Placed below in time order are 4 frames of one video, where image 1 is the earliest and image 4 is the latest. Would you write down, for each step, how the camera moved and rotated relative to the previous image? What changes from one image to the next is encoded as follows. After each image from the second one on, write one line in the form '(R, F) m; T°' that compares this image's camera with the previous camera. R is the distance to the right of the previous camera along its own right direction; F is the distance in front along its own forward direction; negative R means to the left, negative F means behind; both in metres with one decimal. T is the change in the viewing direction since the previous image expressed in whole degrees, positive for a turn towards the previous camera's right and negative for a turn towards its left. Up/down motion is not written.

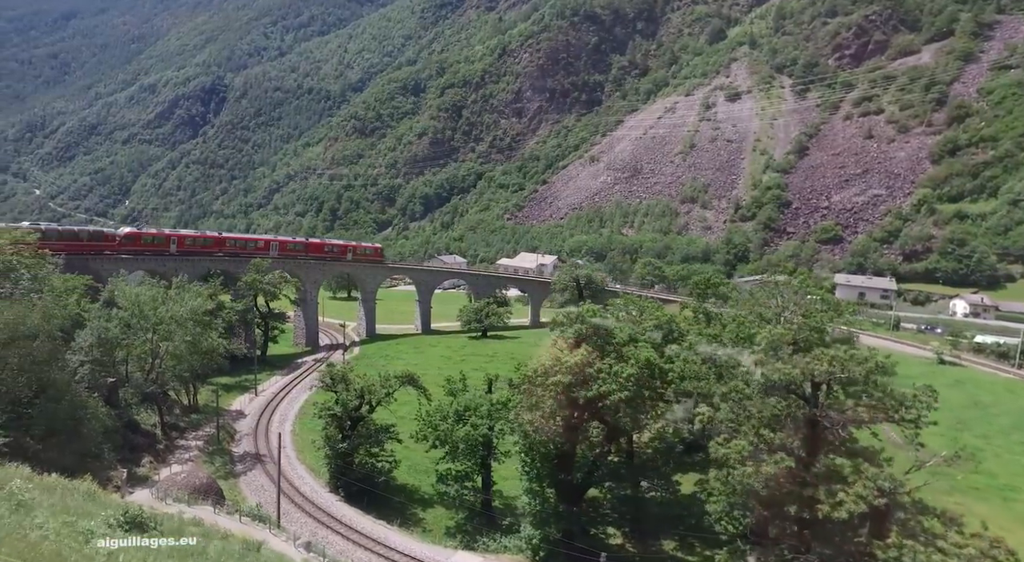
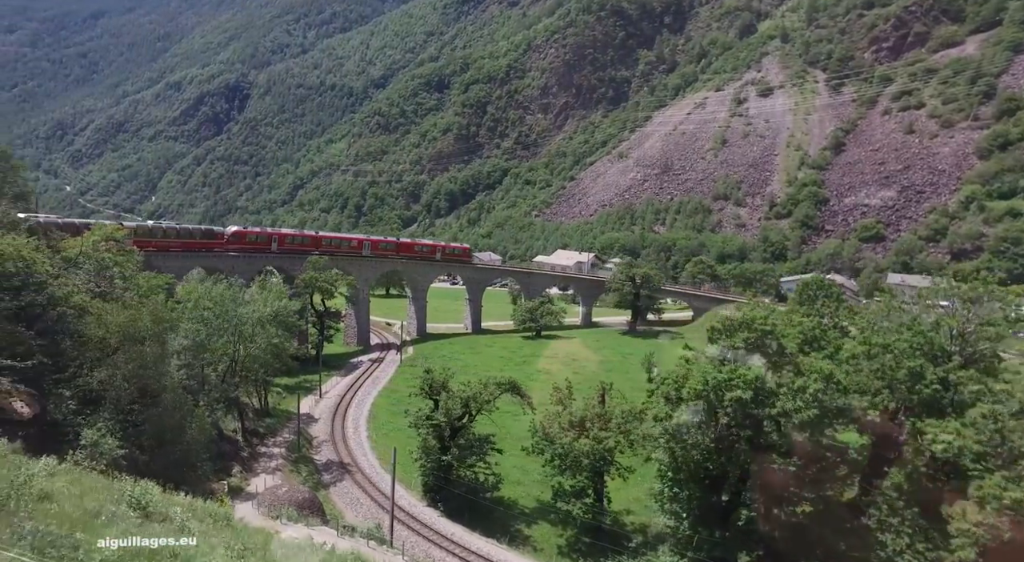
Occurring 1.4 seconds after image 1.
(-4.0, +1.7) m; -2°
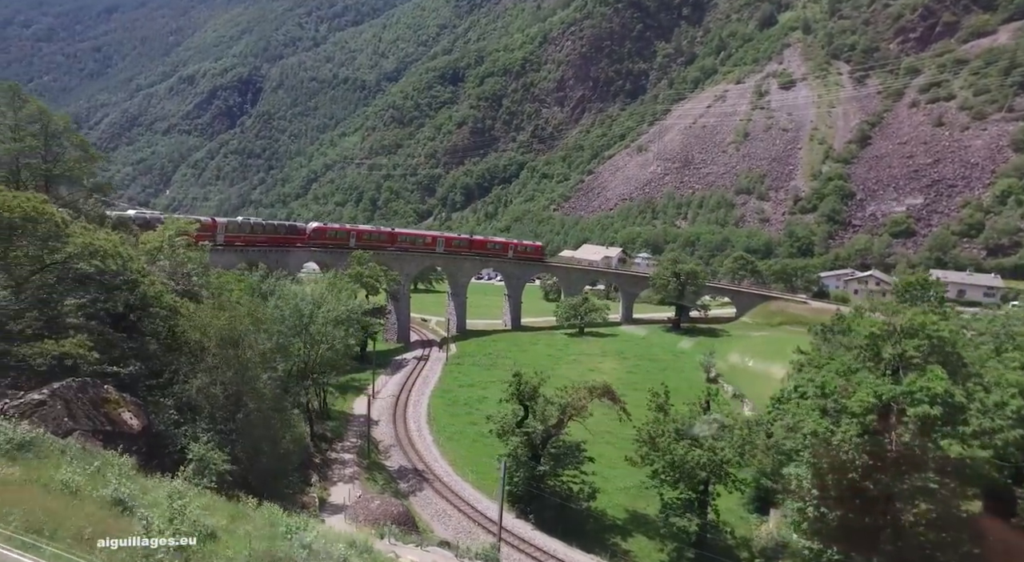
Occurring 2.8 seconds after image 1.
(-3.5, +1.6) m; -1°
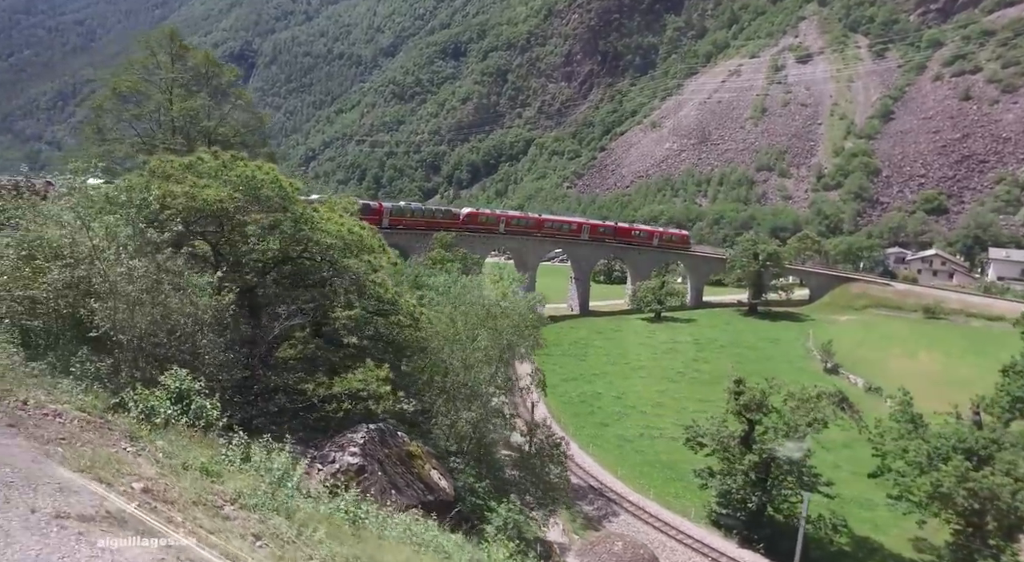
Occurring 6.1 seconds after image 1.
(-7.9, +4.3) m; +1°
